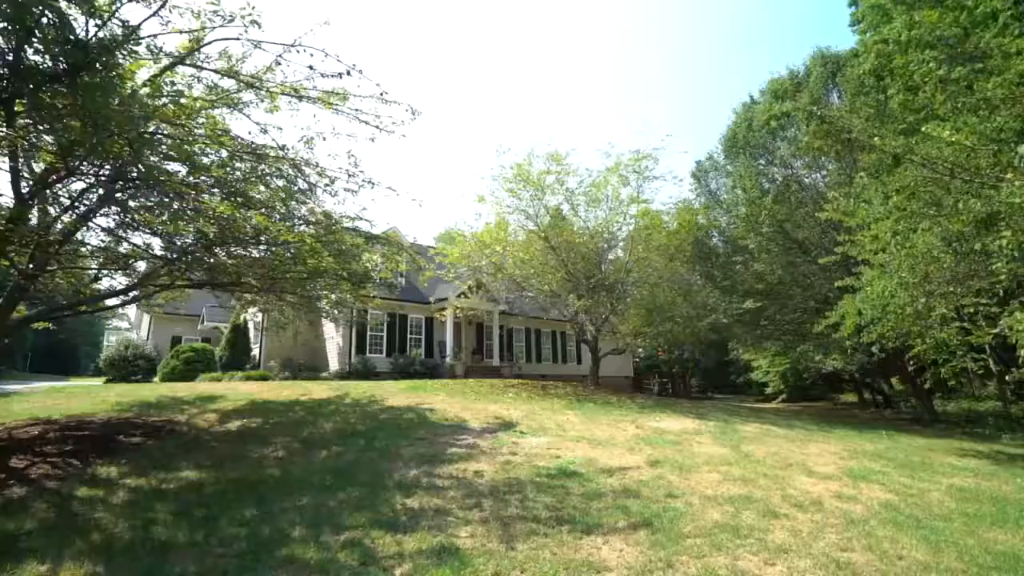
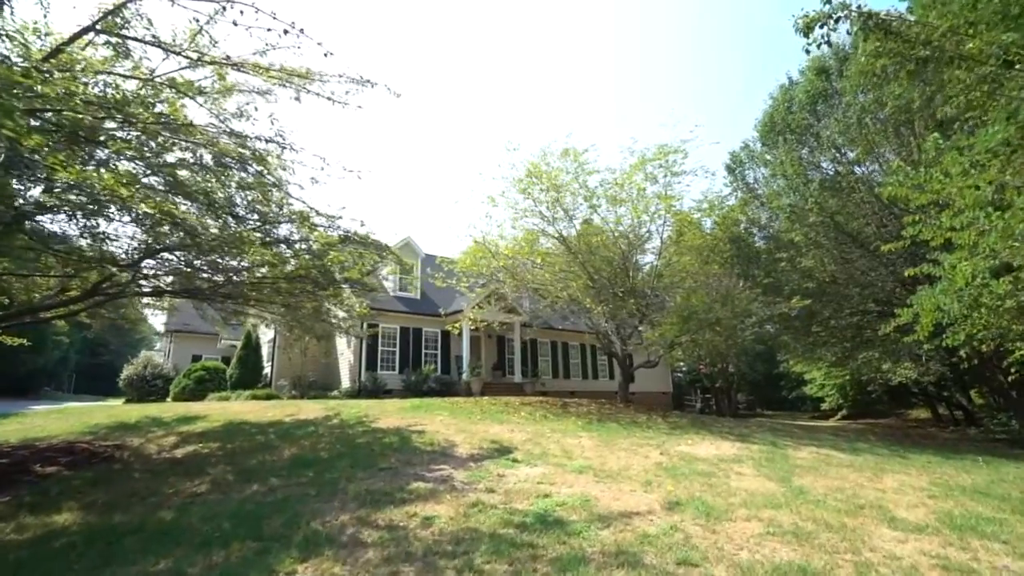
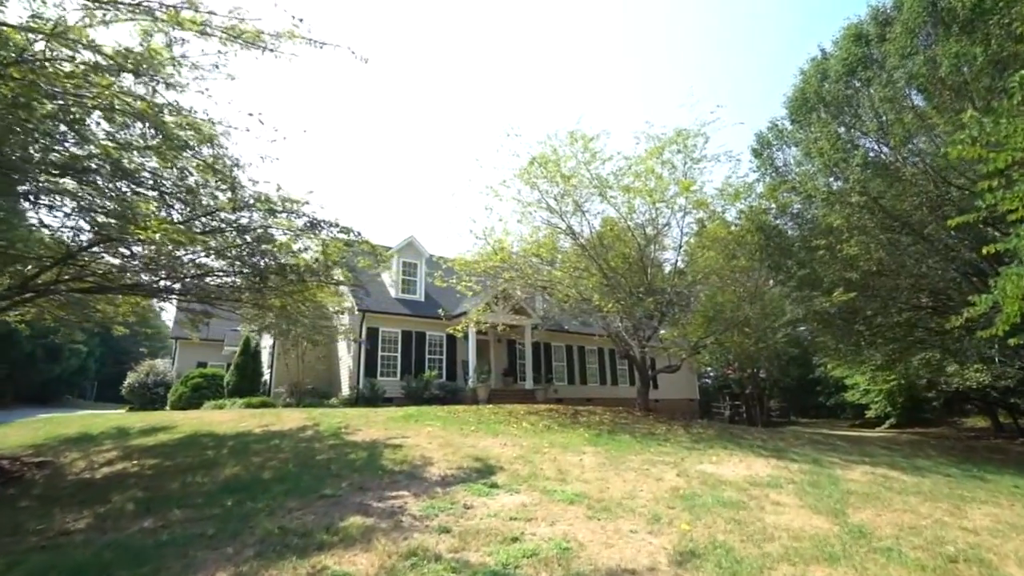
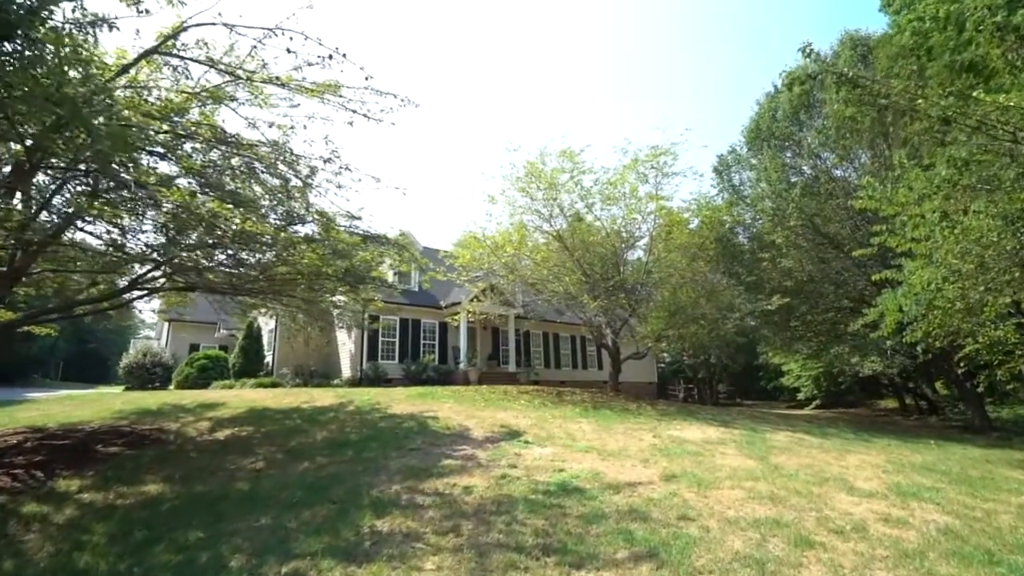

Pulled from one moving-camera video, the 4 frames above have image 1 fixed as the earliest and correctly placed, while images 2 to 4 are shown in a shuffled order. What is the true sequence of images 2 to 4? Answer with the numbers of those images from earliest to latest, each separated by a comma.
4, 2, 3
